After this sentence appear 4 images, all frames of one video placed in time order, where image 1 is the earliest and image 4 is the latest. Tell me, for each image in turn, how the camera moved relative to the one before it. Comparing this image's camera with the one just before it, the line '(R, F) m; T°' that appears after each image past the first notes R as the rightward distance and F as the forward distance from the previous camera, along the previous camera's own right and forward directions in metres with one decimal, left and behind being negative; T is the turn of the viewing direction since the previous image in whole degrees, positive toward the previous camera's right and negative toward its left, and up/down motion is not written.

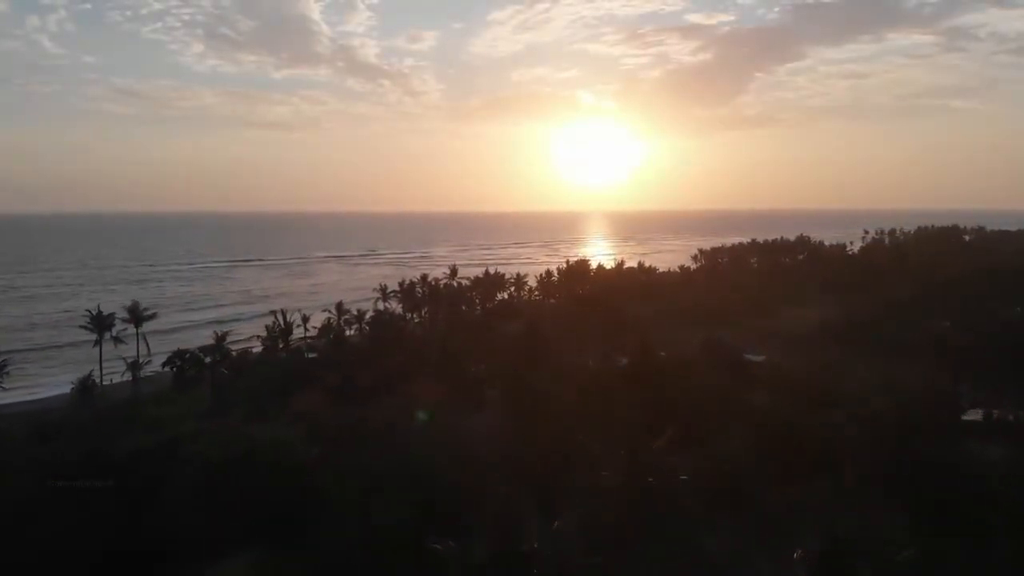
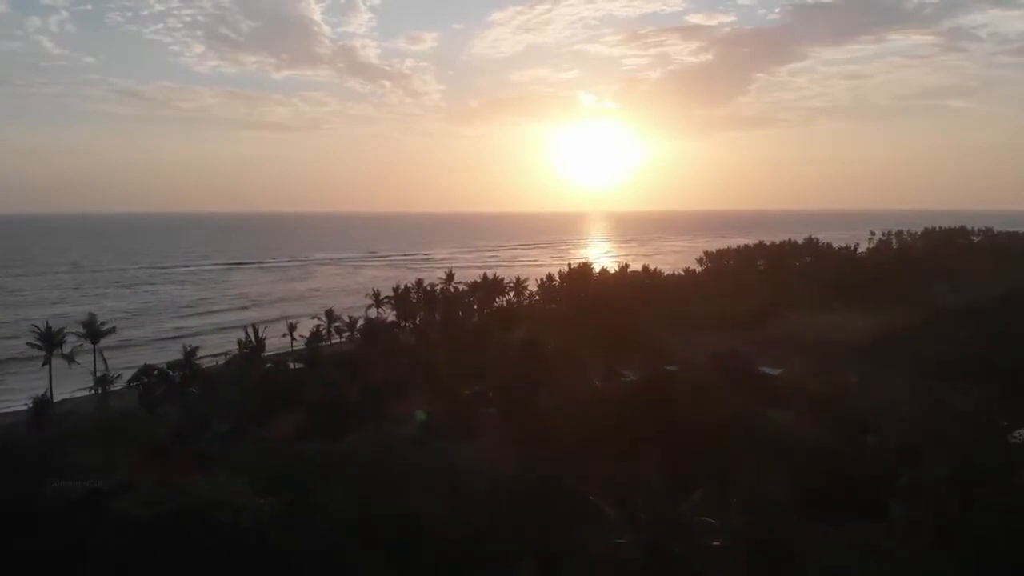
(0.0, +1.0) m; 0°
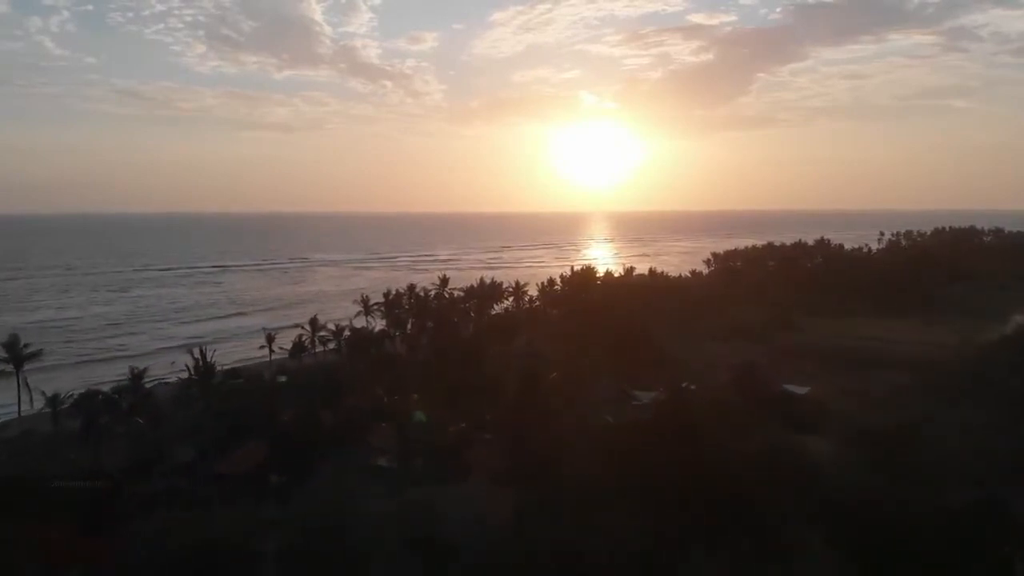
(0.0, +1.5) m; 0°
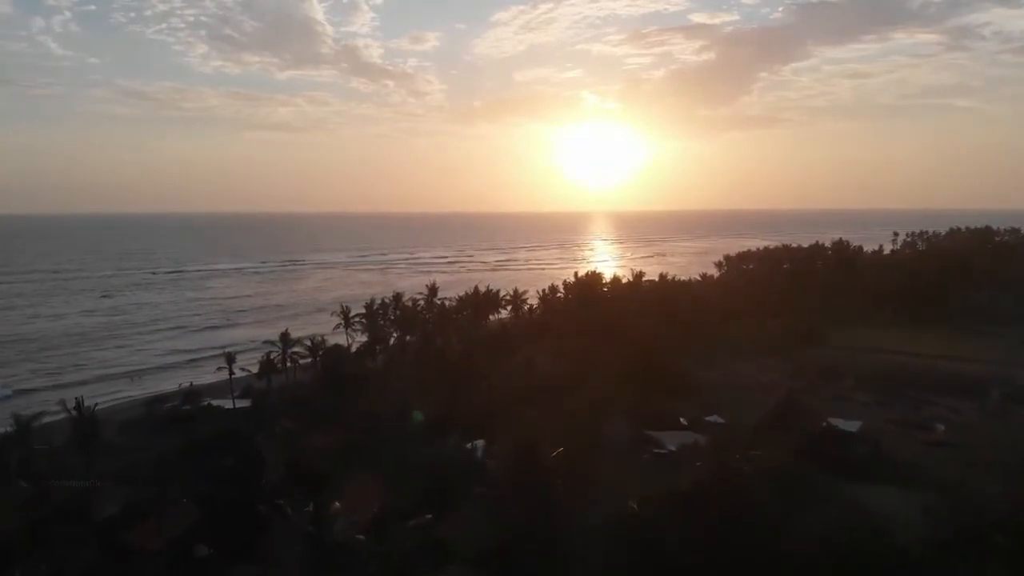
(+0.1, +2.1) m; 0°
